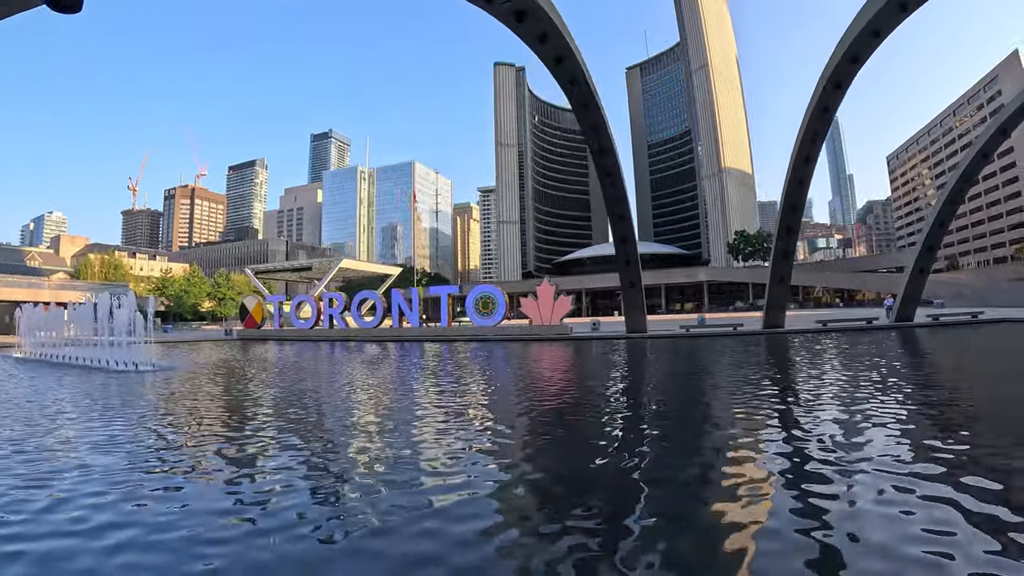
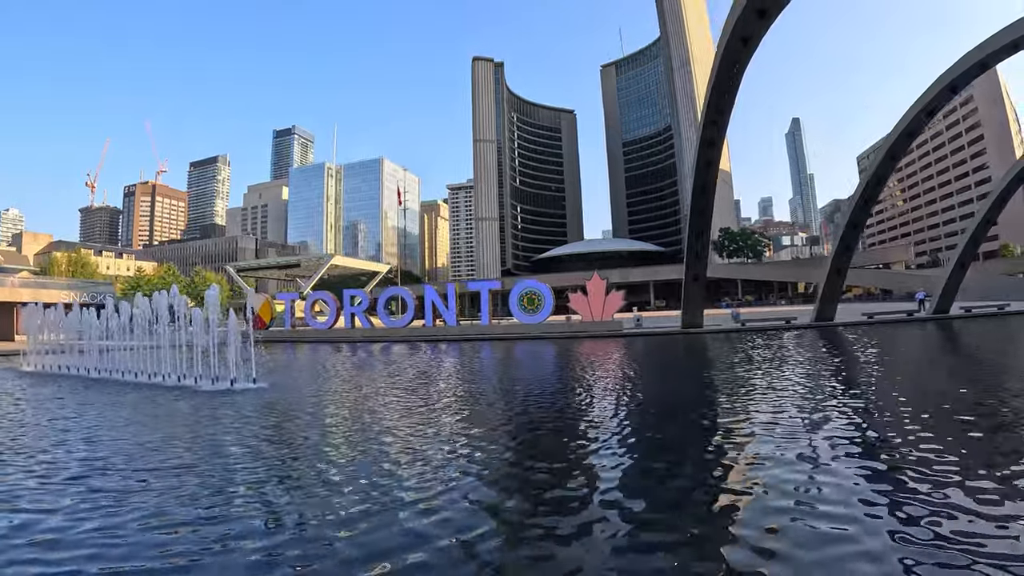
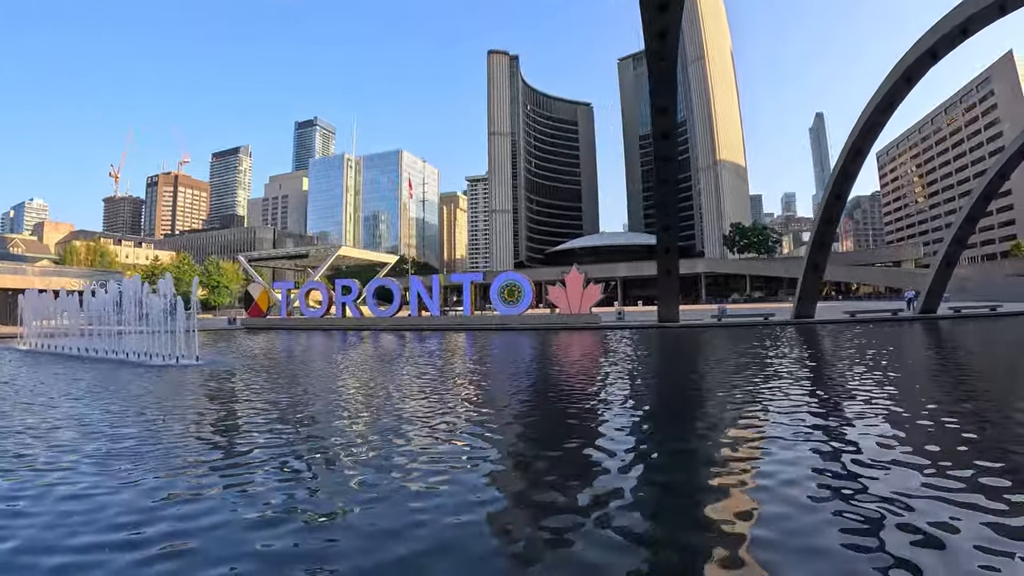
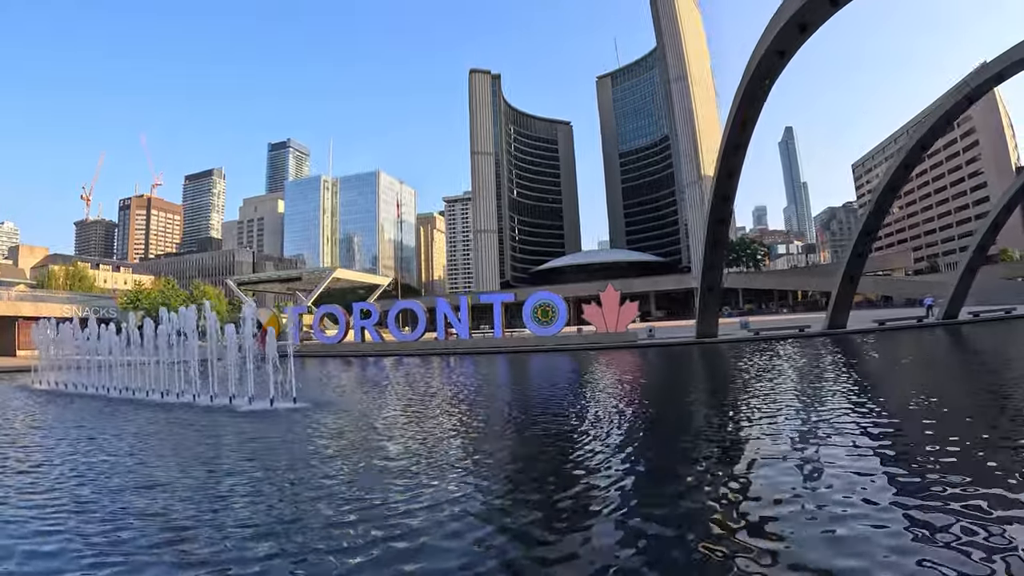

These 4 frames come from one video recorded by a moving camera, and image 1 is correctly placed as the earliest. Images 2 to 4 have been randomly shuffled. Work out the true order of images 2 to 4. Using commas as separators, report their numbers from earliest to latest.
3, 2, 4
